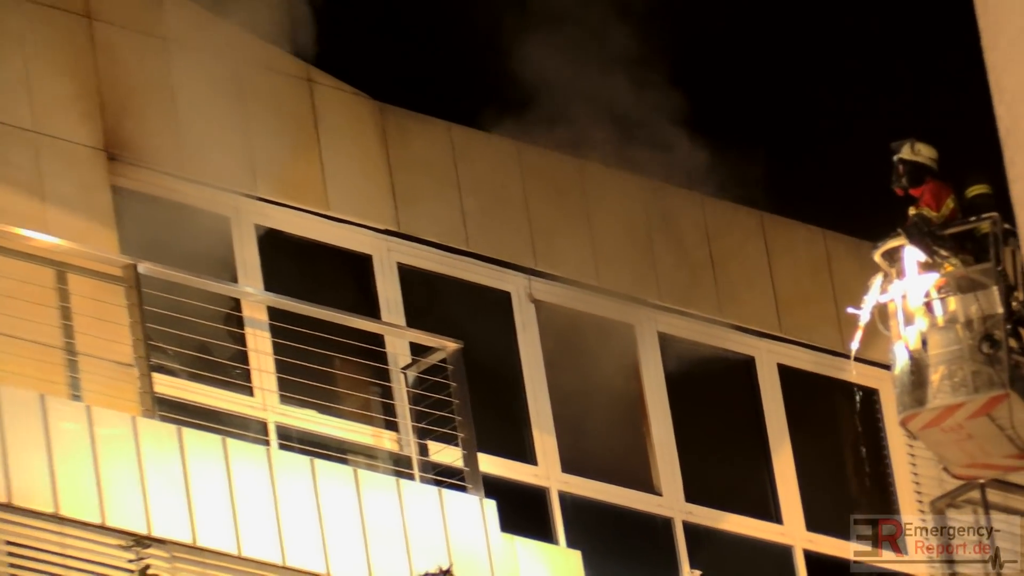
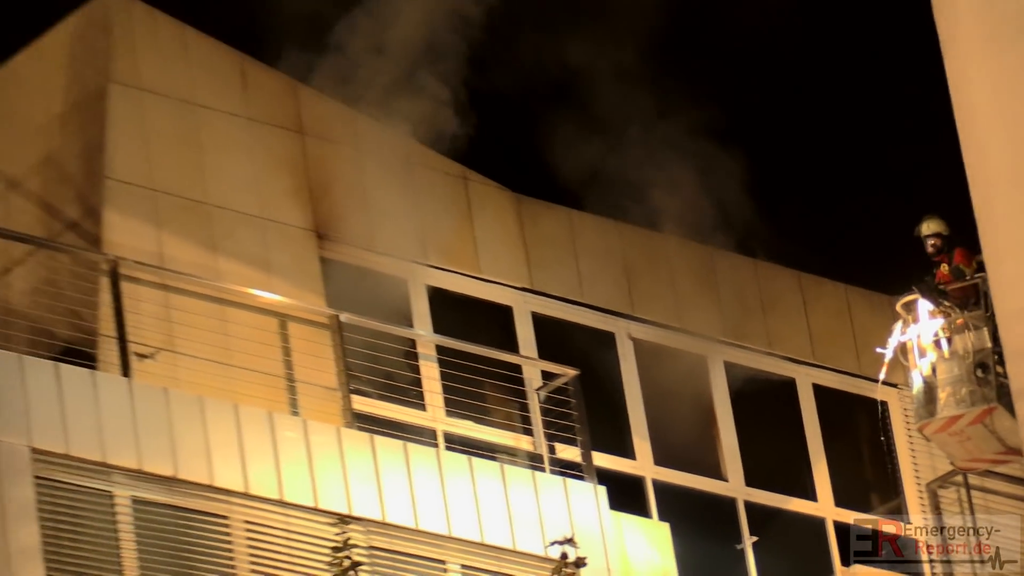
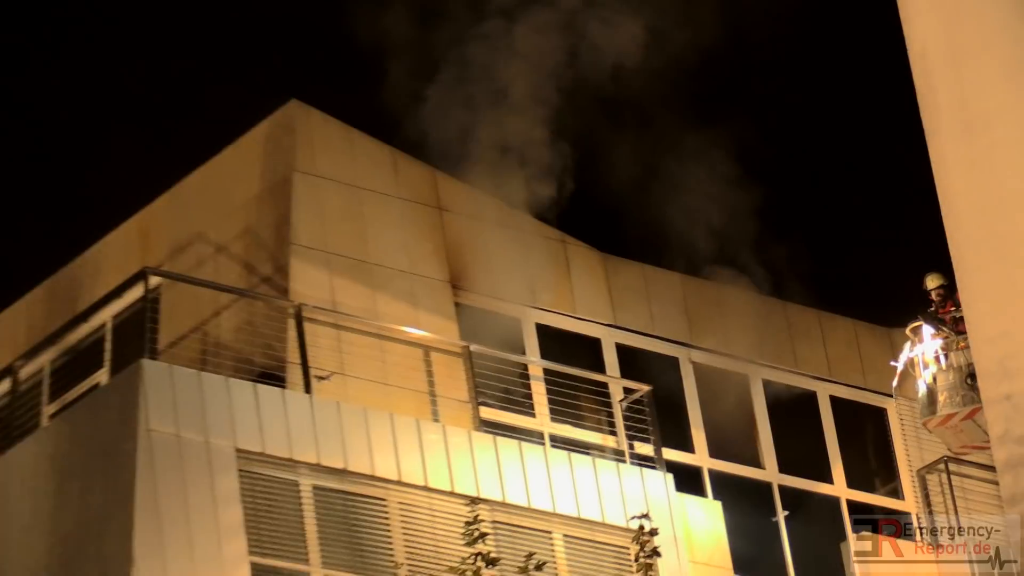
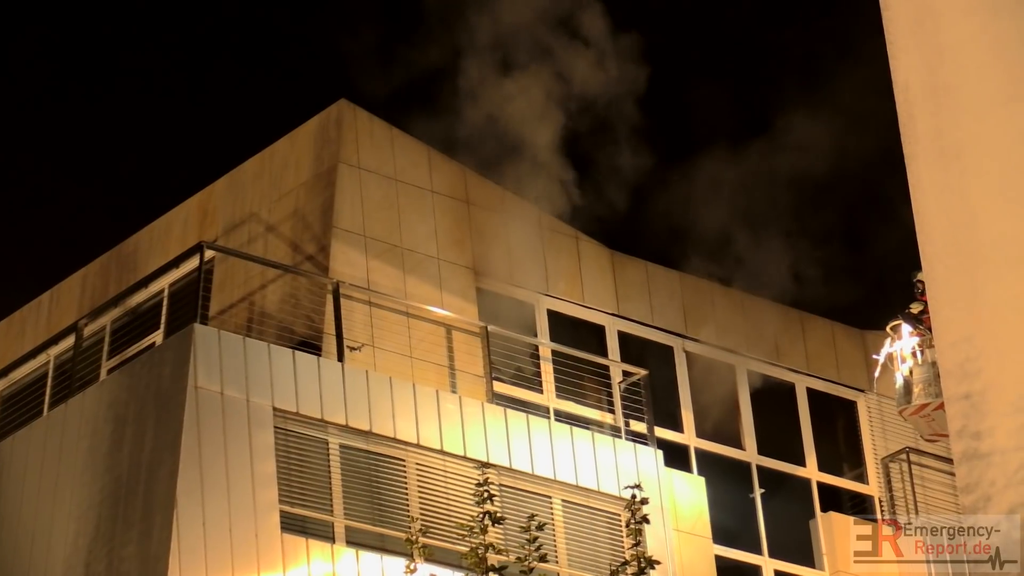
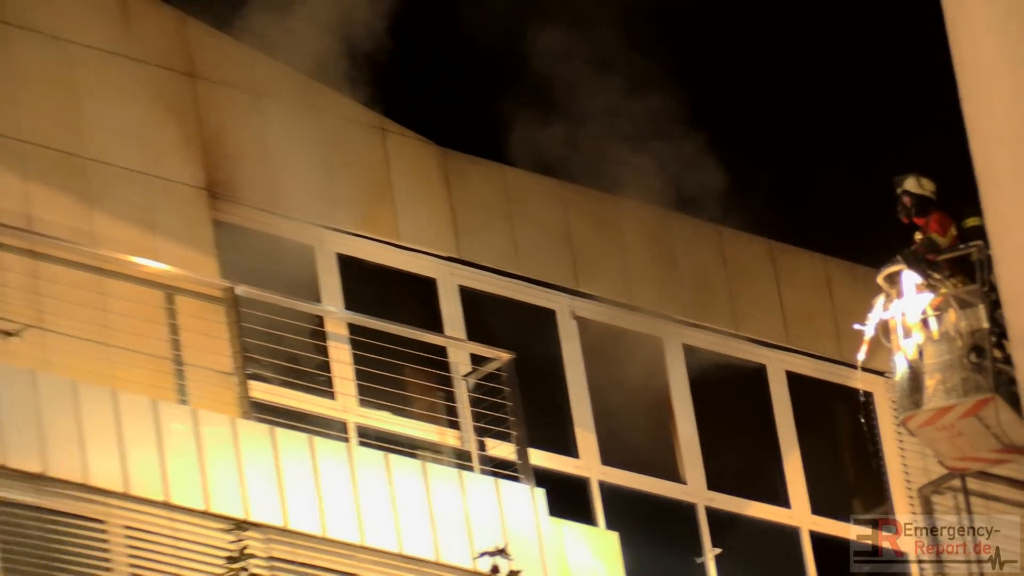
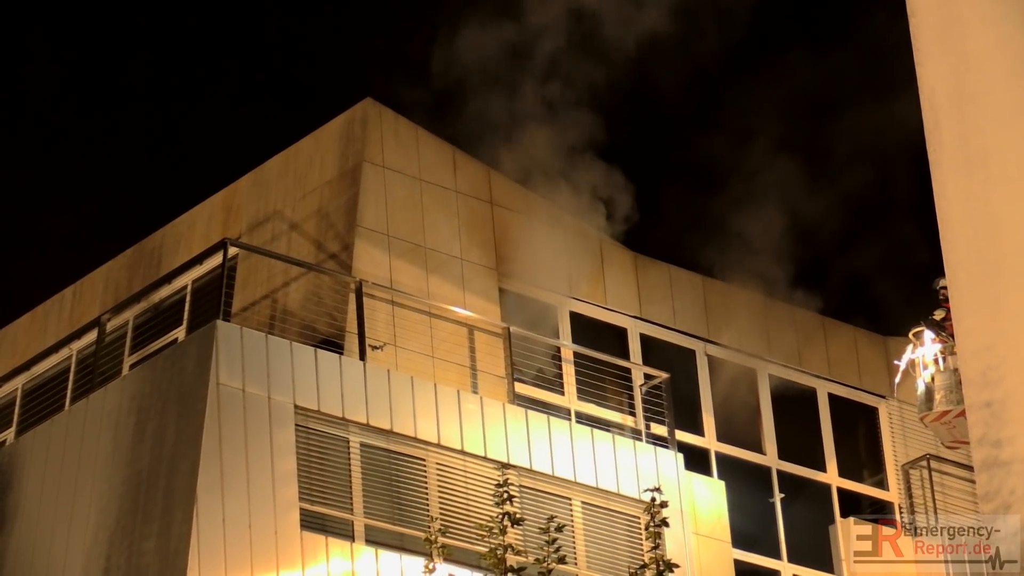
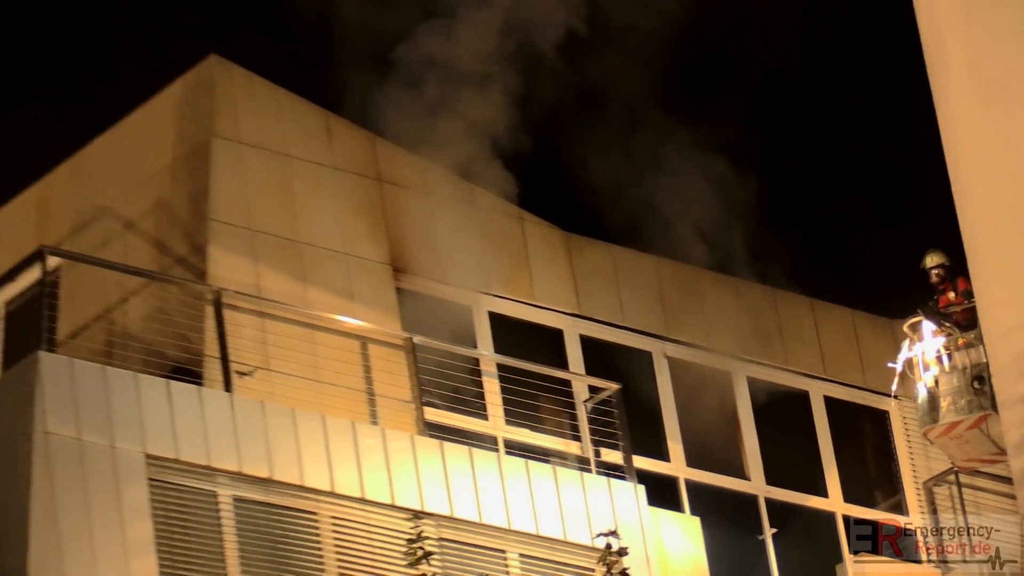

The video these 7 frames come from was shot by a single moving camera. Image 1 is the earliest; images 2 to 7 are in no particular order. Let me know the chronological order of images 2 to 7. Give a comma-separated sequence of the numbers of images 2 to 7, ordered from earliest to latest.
5, 2, 7, 3, 6, 4
